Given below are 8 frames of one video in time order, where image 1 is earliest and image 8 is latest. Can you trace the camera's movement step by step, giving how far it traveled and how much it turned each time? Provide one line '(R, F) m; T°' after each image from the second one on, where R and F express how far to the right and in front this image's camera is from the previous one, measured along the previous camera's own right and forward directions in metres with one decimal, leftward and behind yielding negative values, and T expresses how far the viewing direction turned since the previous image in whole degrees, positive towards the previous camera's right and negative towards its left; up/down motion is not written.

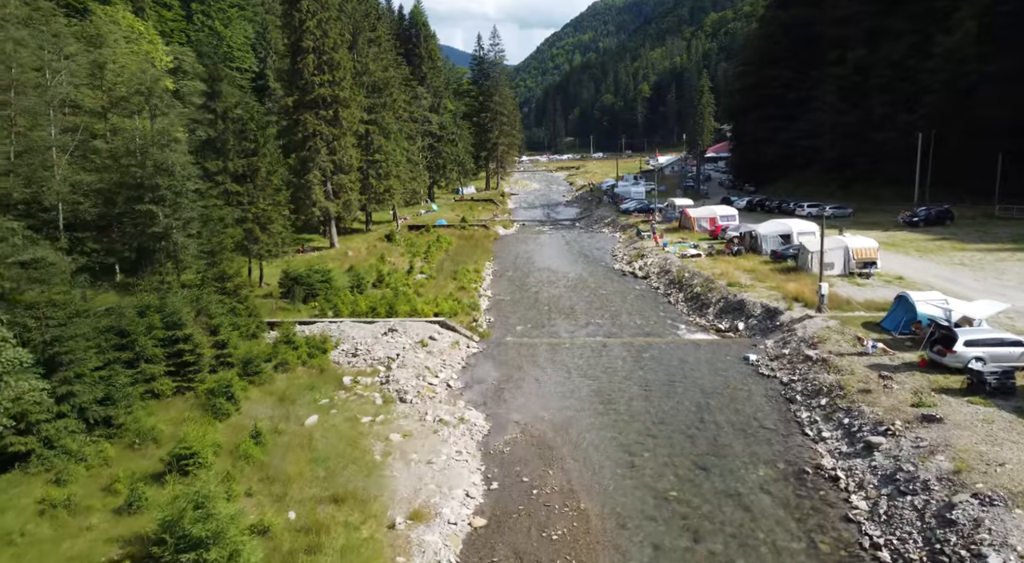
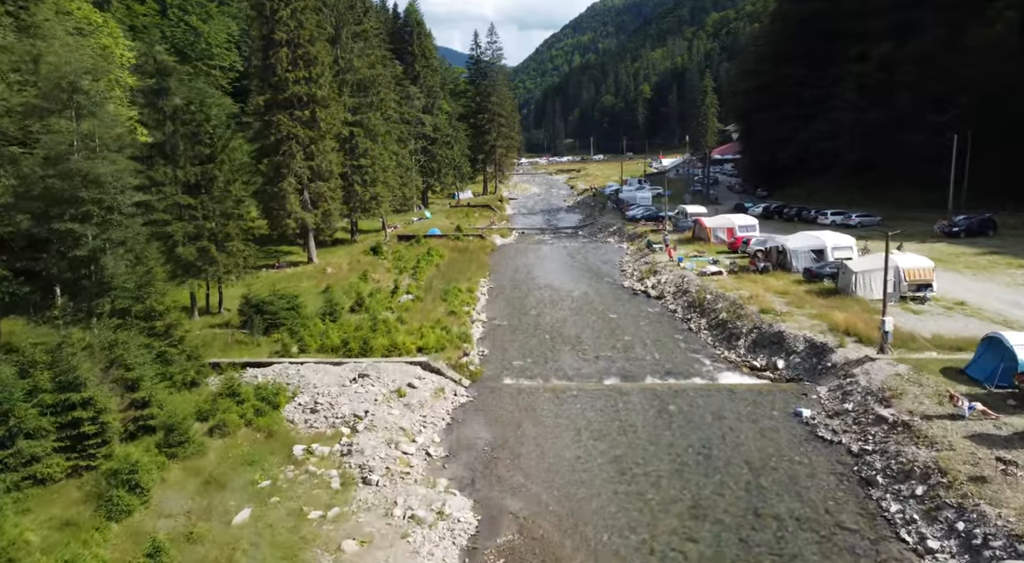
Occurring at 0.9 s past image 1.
(+0.1, +4.9) m; 0°
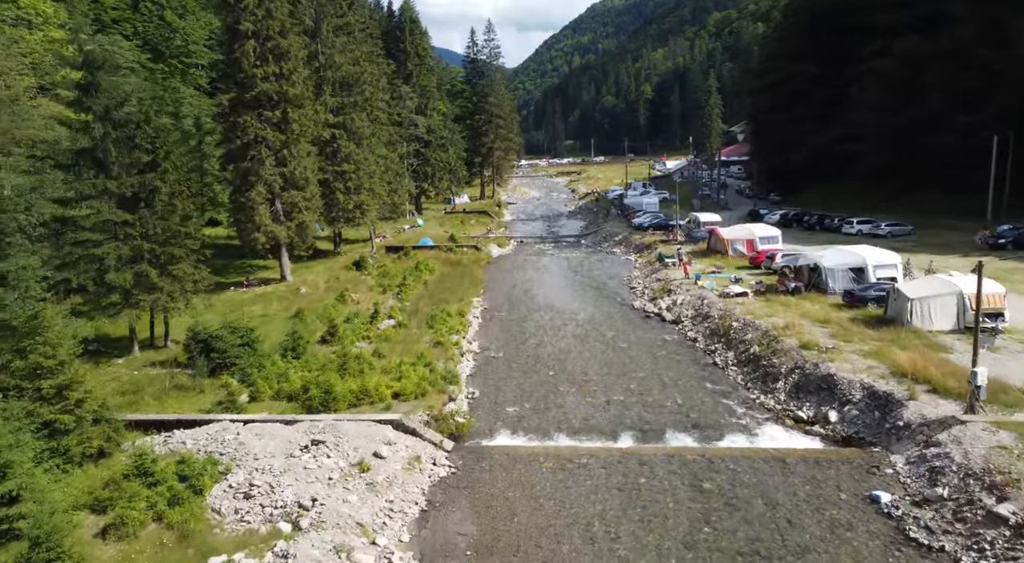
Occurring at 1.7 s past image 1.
(+0.2, +4.7) m; 0°
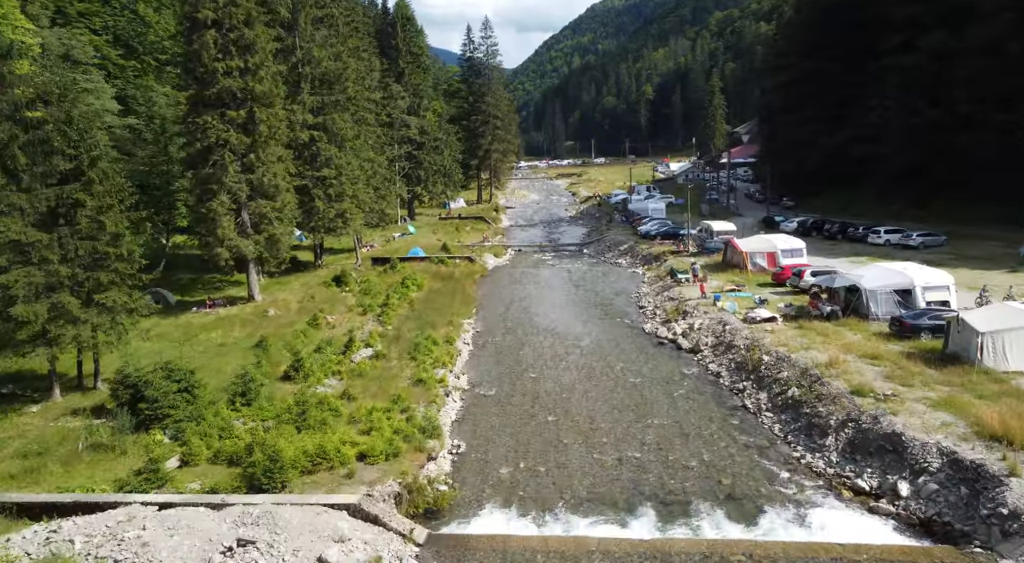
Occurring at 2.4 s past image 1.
(+0.2, +4.3) m; 0°
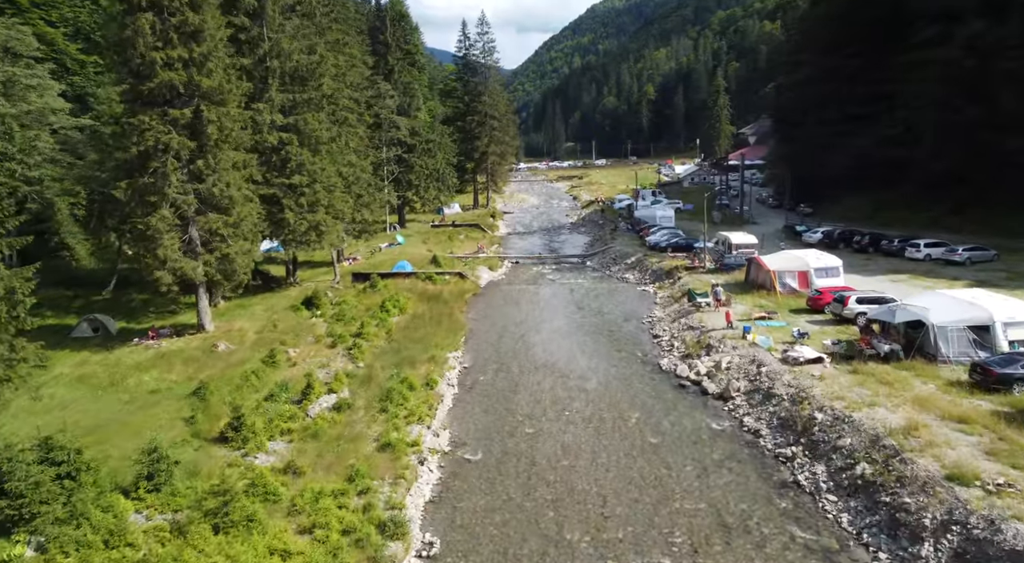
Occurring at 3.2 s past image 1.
(+0.3, +5.1) m; 0°
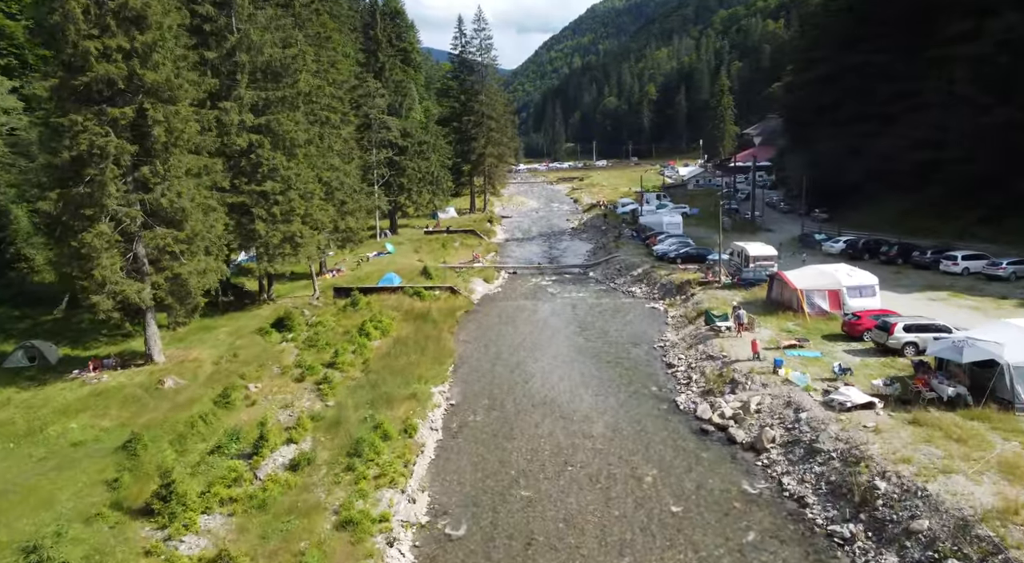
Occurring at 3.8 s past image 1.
(+0.2, +4.0) m; 0°
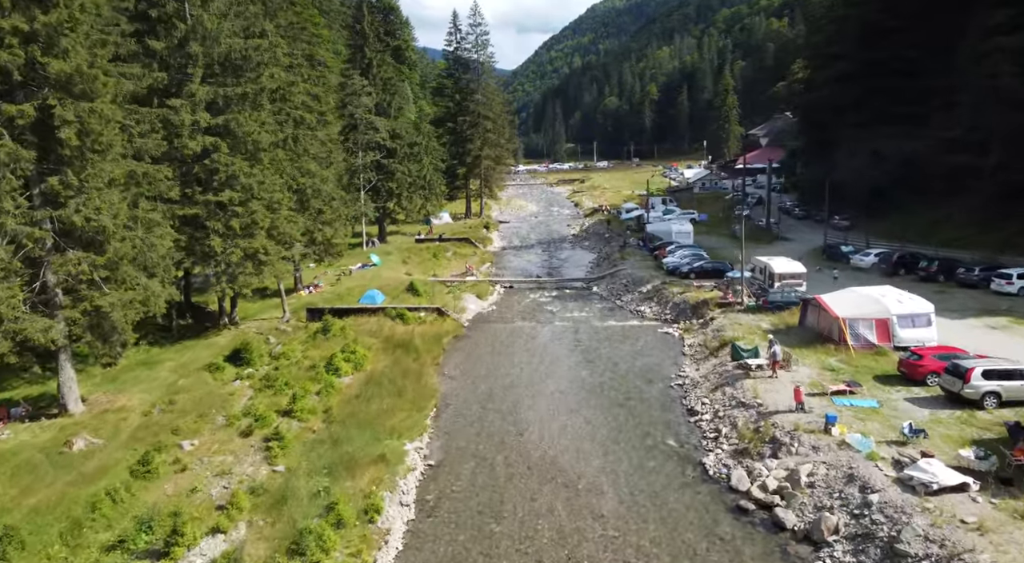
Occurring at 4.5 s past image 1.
(+0.3, +4.7) m; 0°
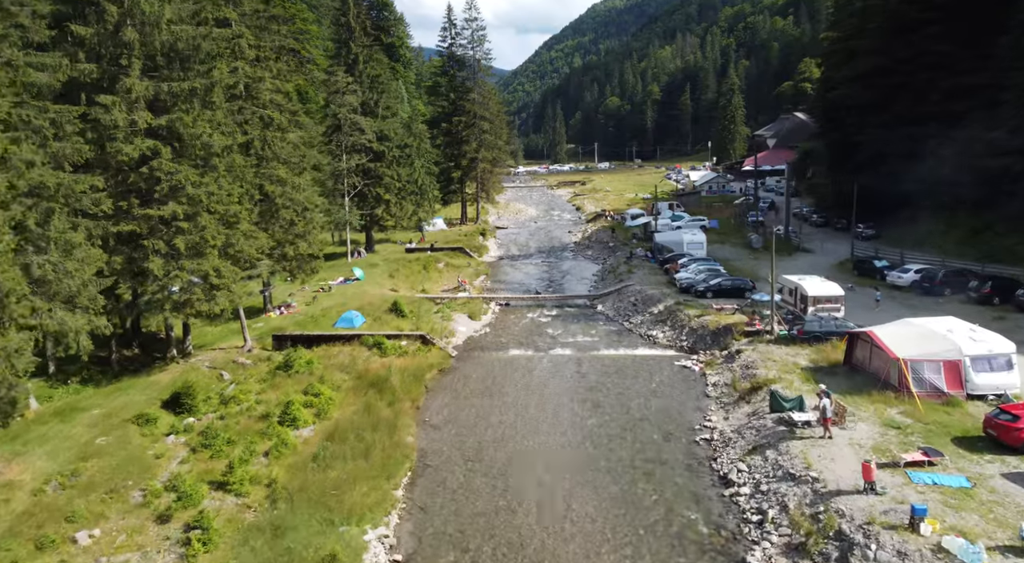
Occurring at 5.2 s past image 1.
(+0.3, +4.8) m; 0°
